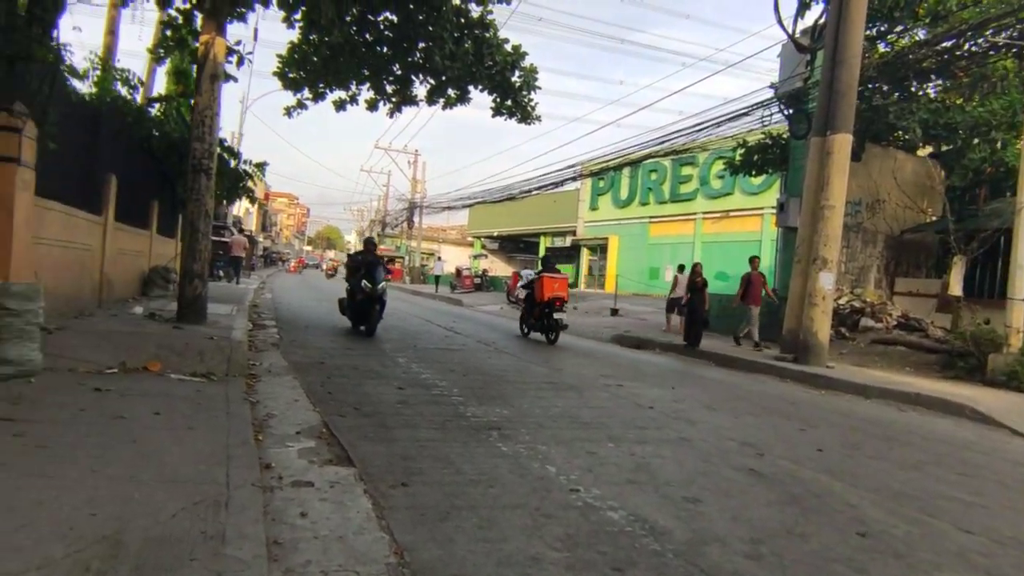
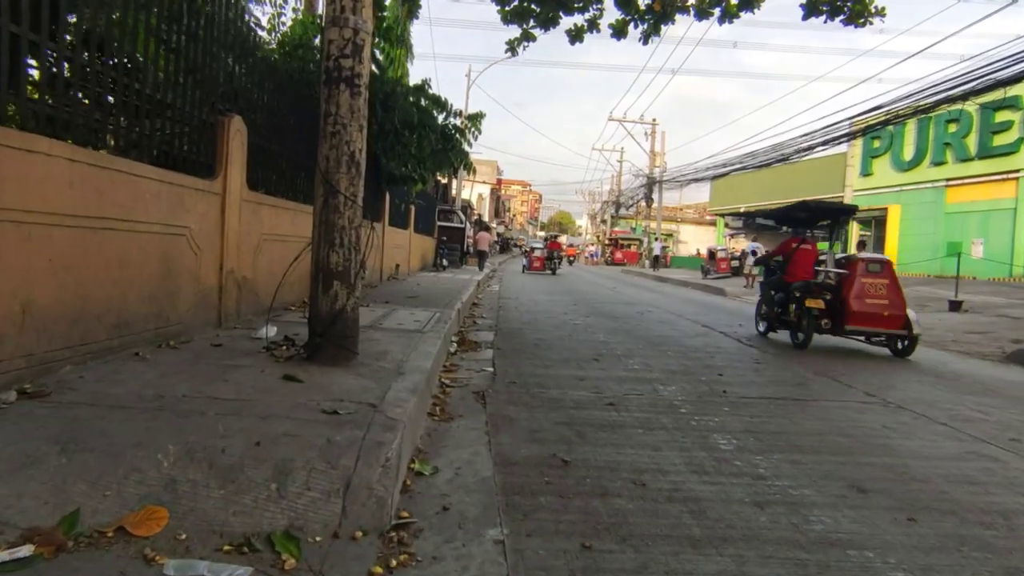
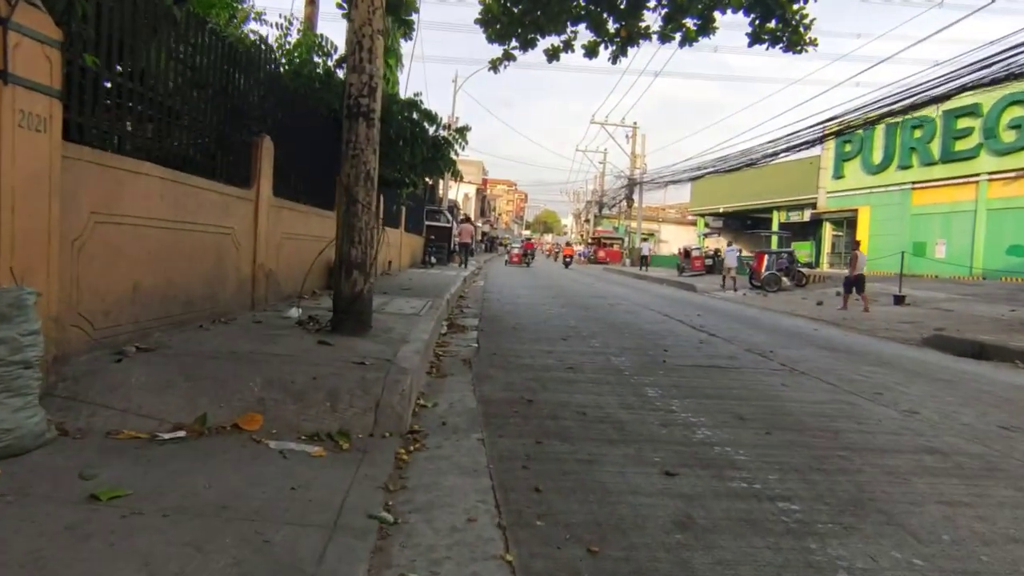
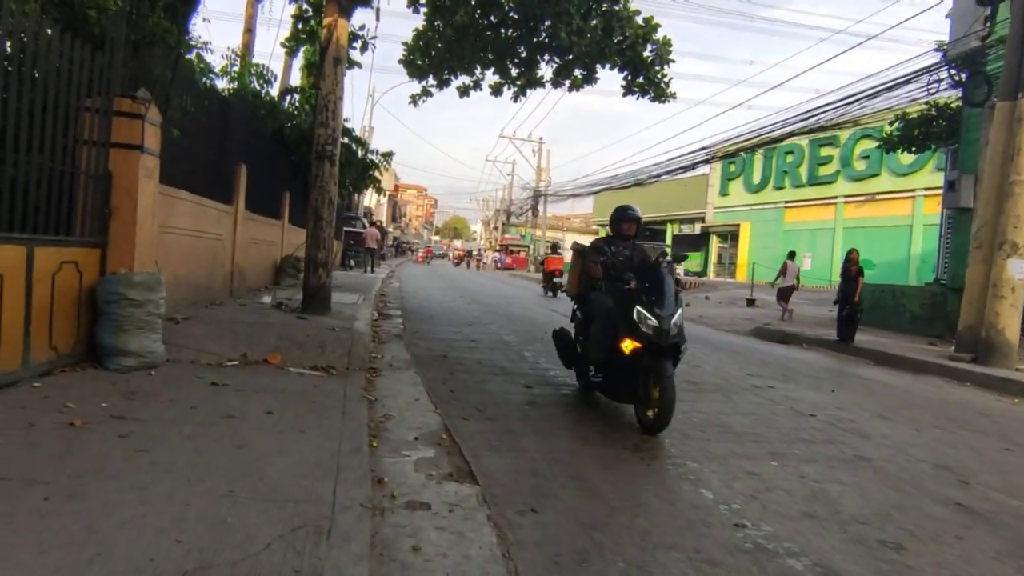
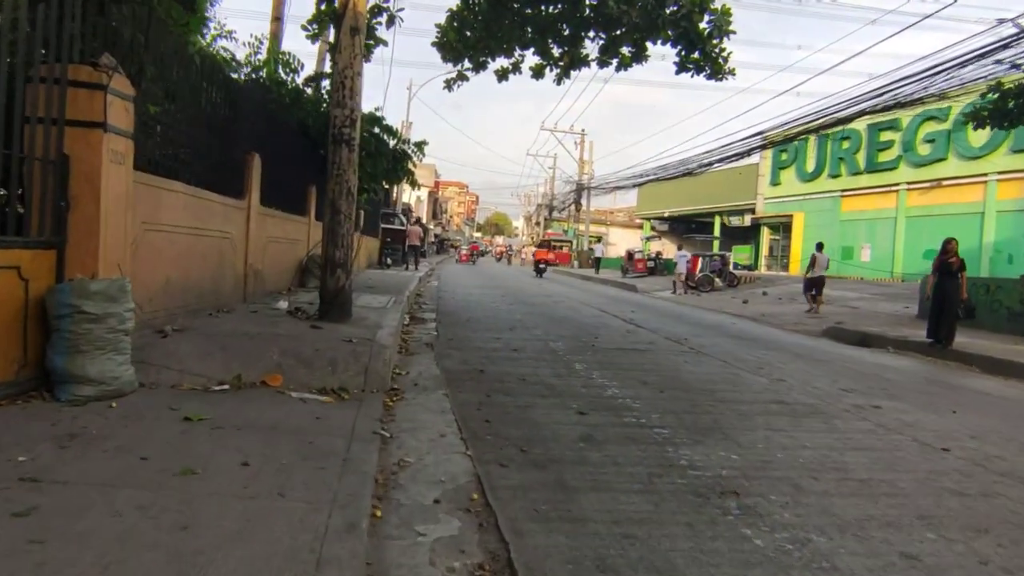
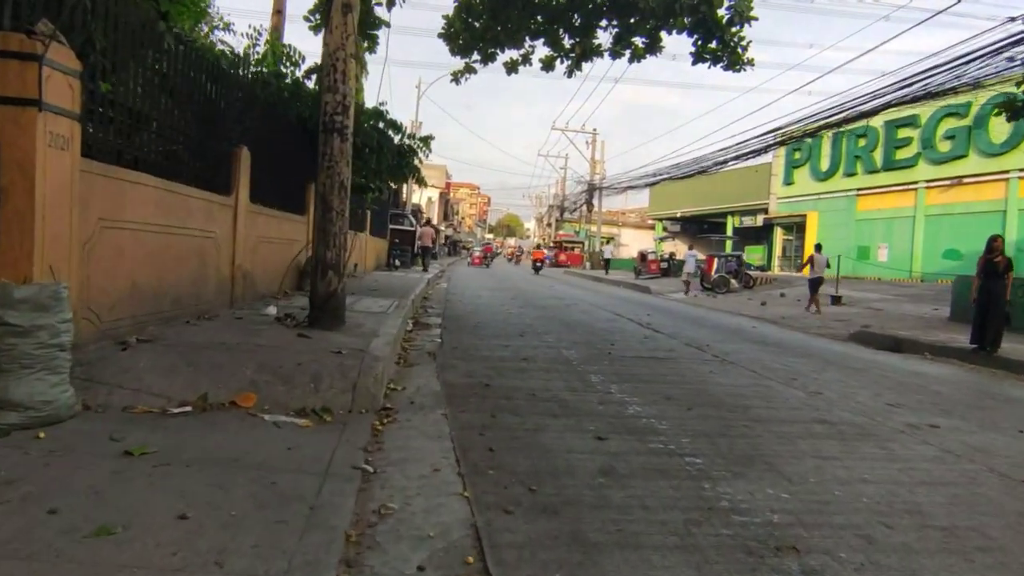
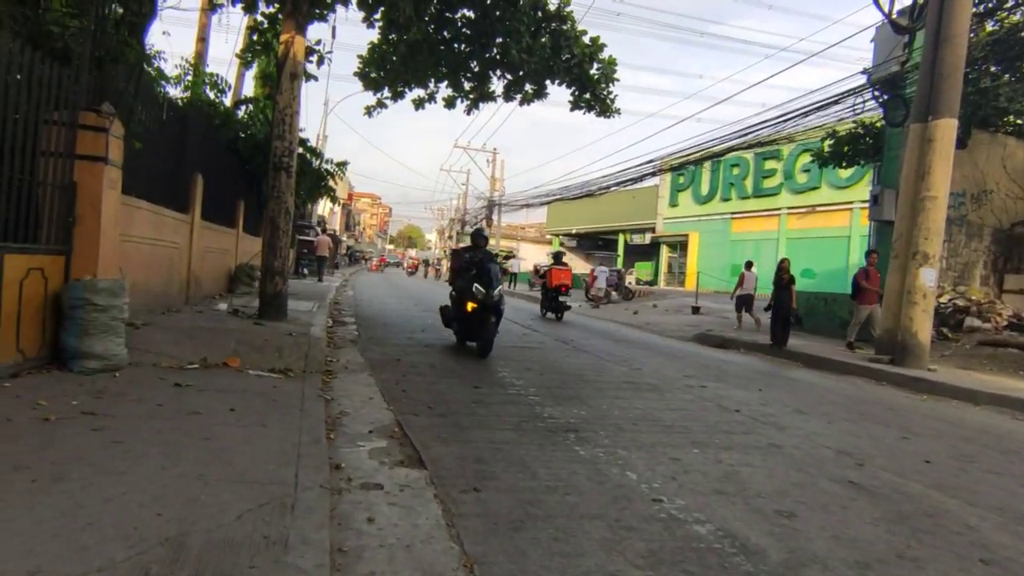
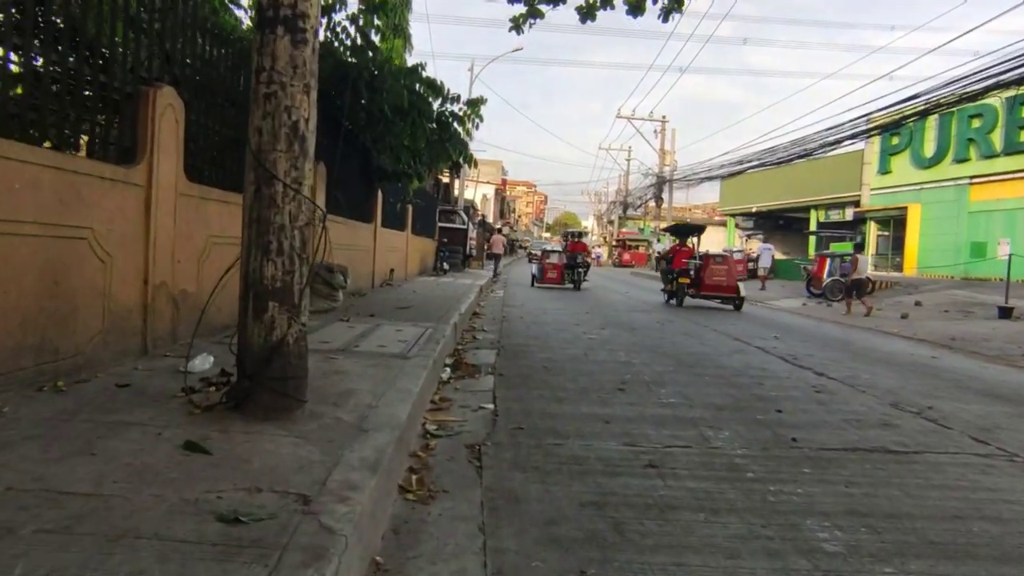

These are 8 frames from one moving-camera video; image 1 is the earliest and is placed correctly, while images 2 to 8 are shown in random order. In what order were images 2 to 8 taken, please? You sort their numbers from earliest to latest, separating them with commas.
7, 4, 5, 6, 3, 2, 8
